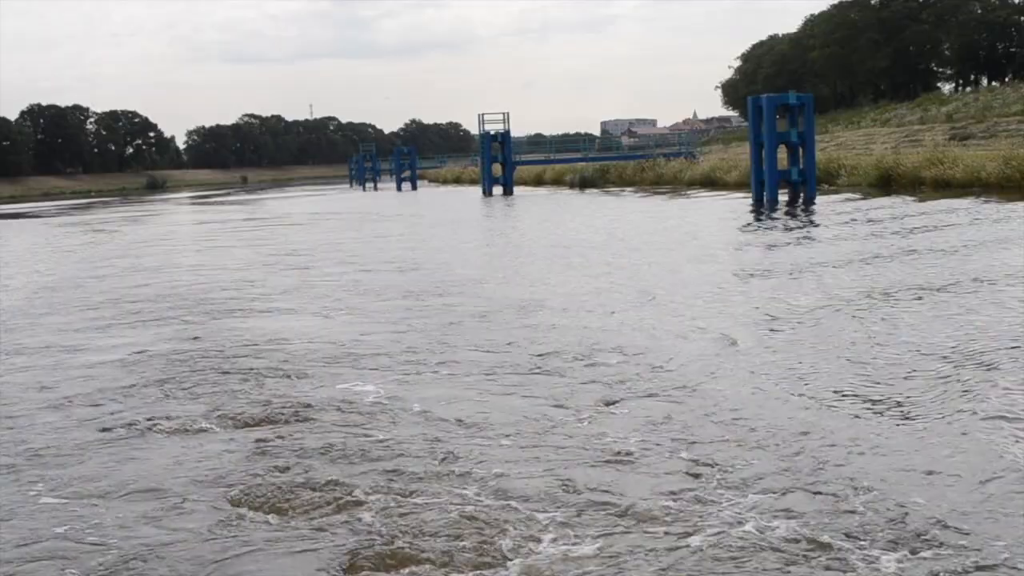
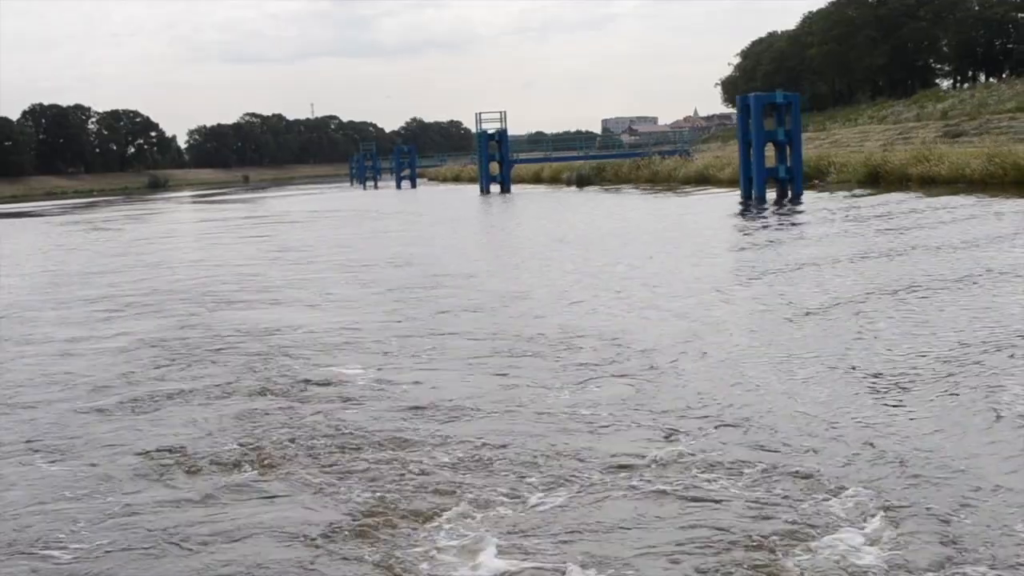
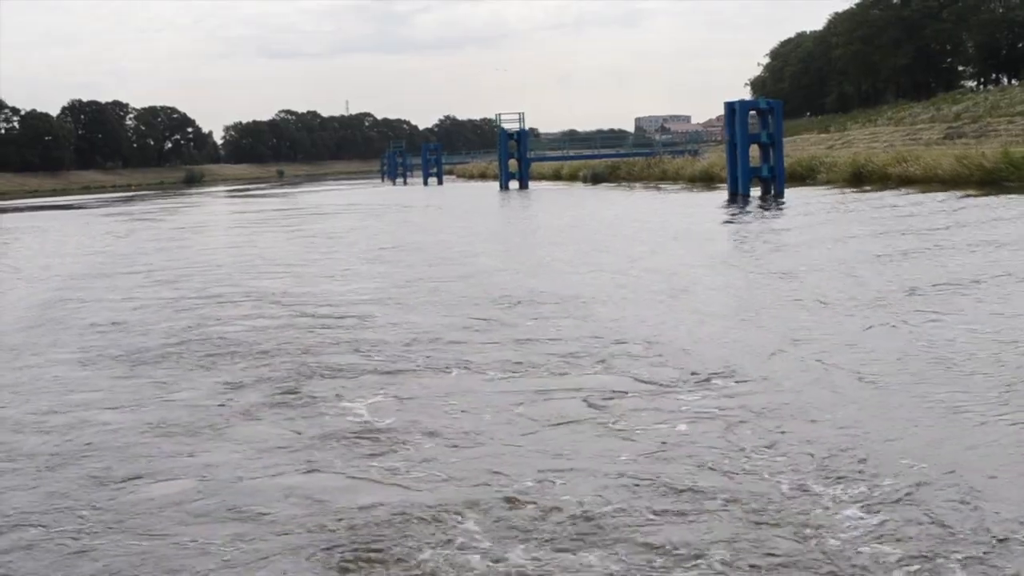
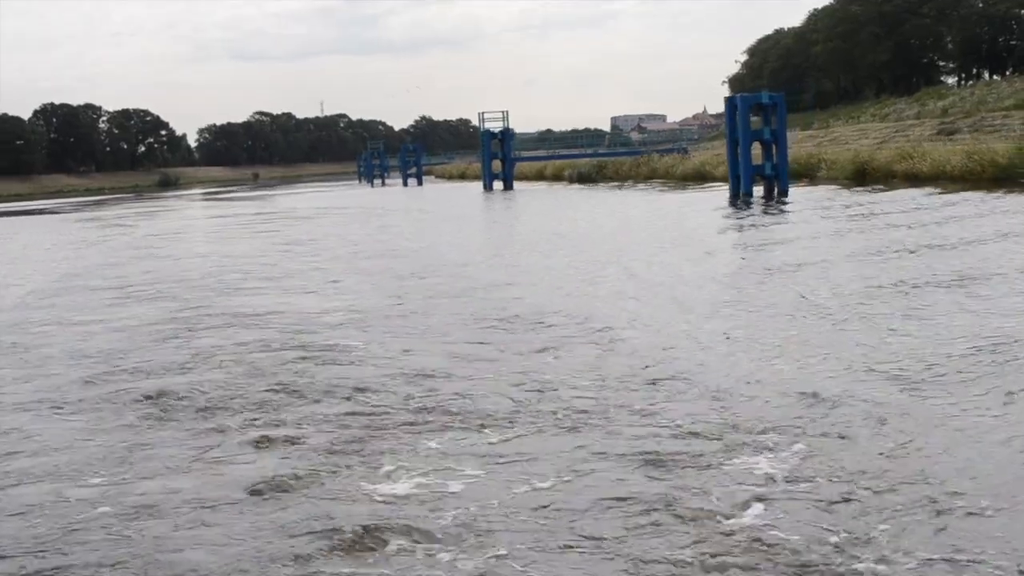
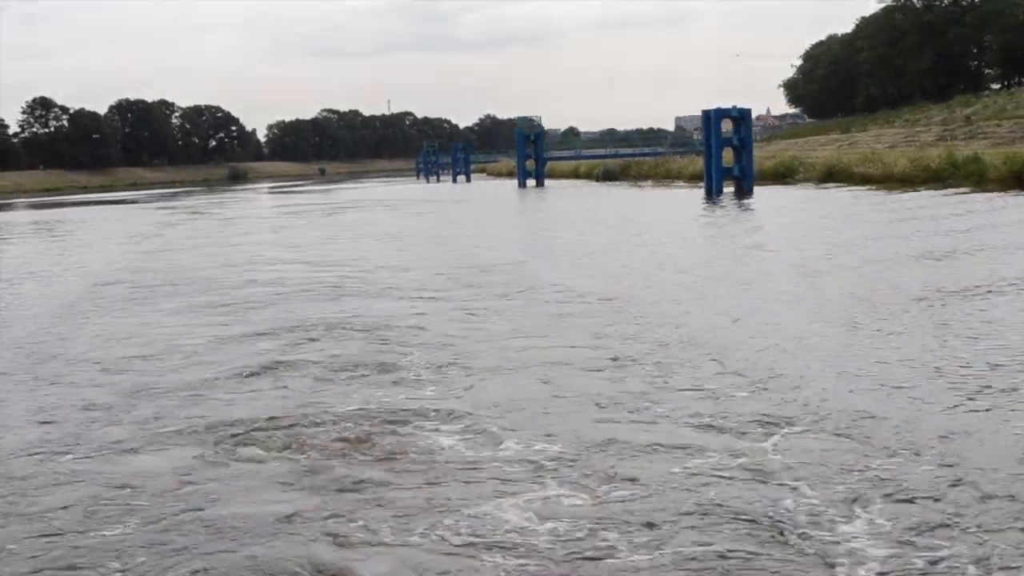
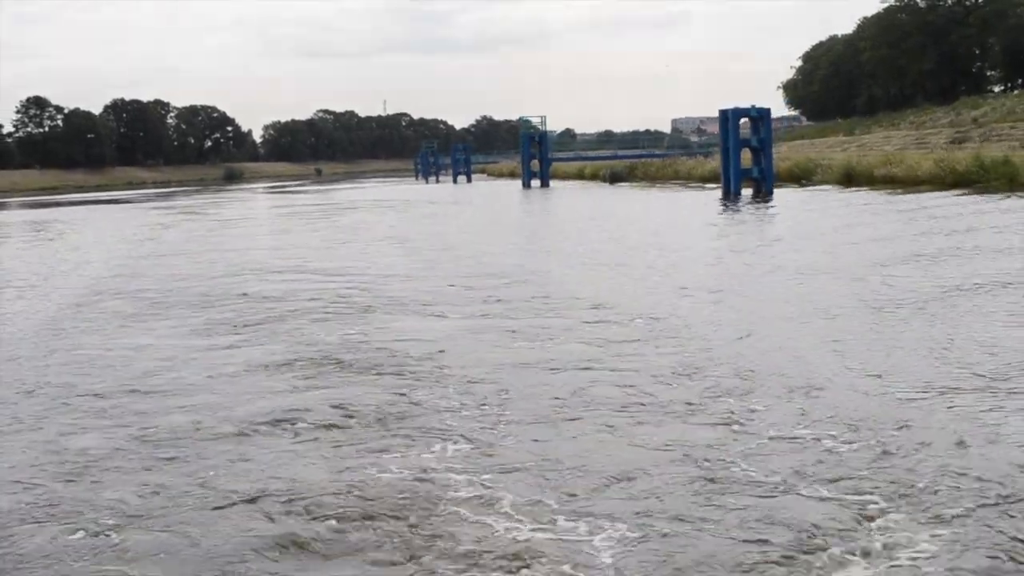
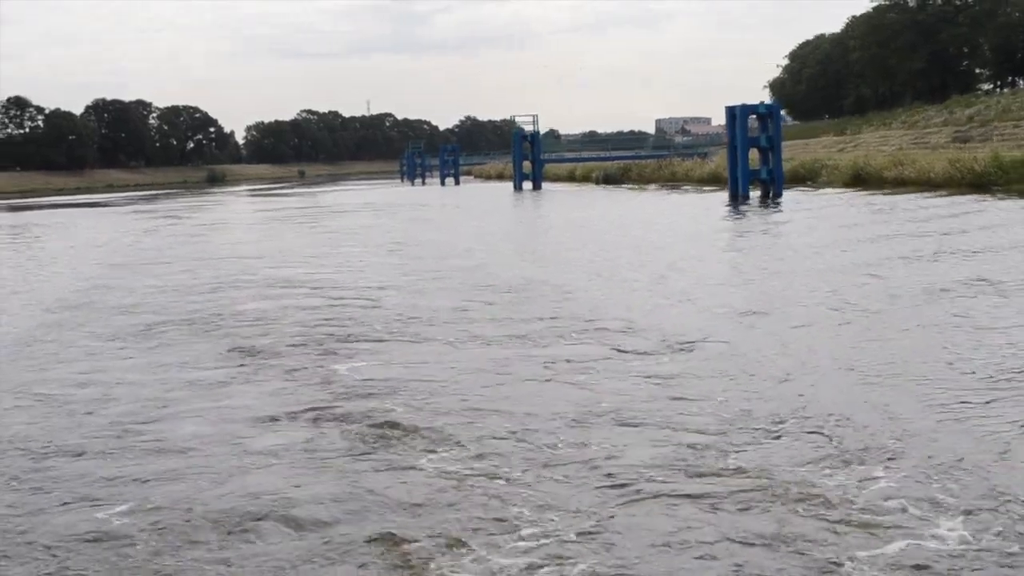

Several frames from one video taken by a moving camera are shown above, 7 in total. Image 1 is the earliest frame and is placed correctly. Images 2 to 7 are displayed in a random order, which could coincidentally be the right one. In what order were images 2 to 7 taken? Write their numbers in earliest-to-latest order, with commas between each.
2, 4, 3, 7, 6, 5
